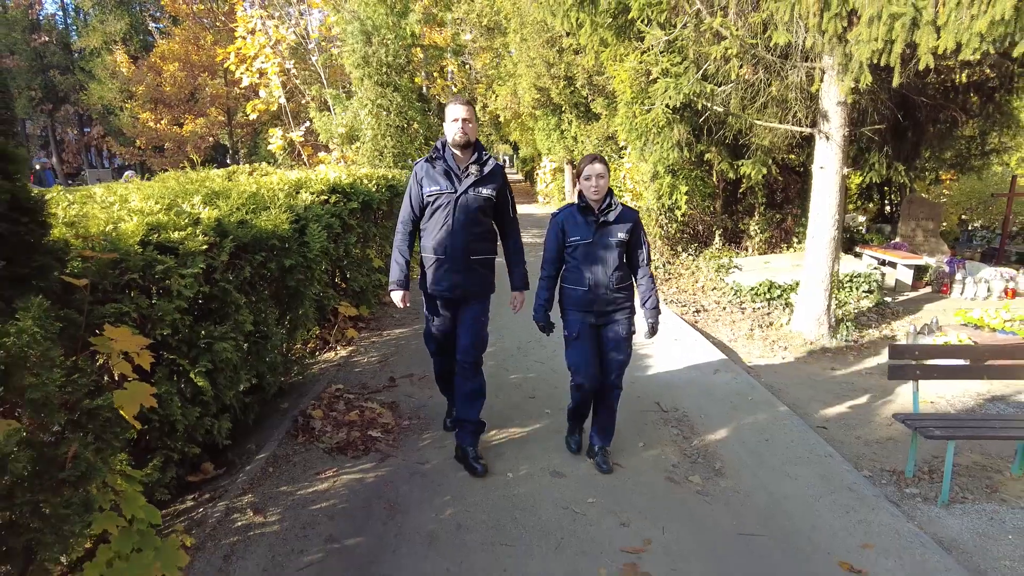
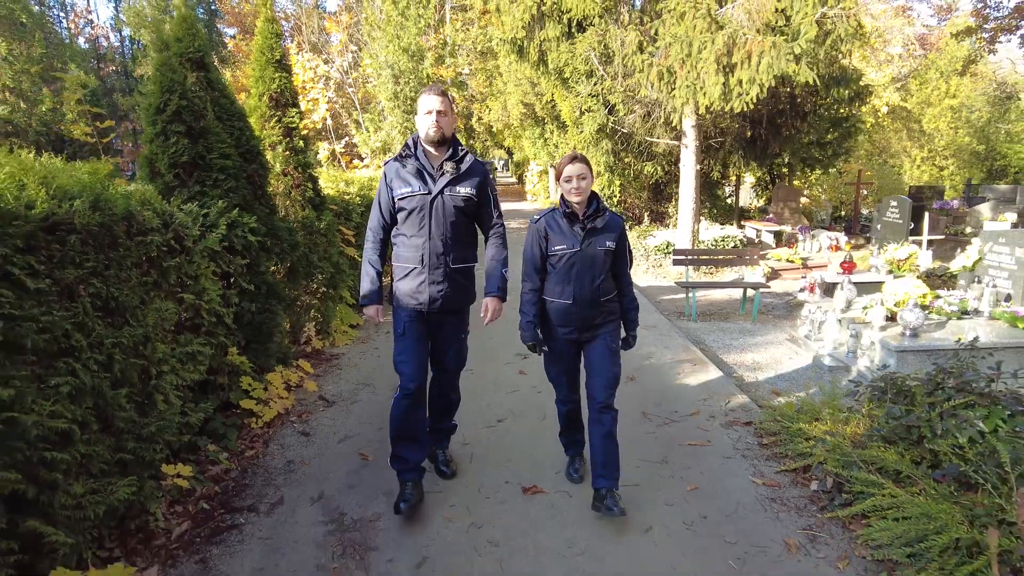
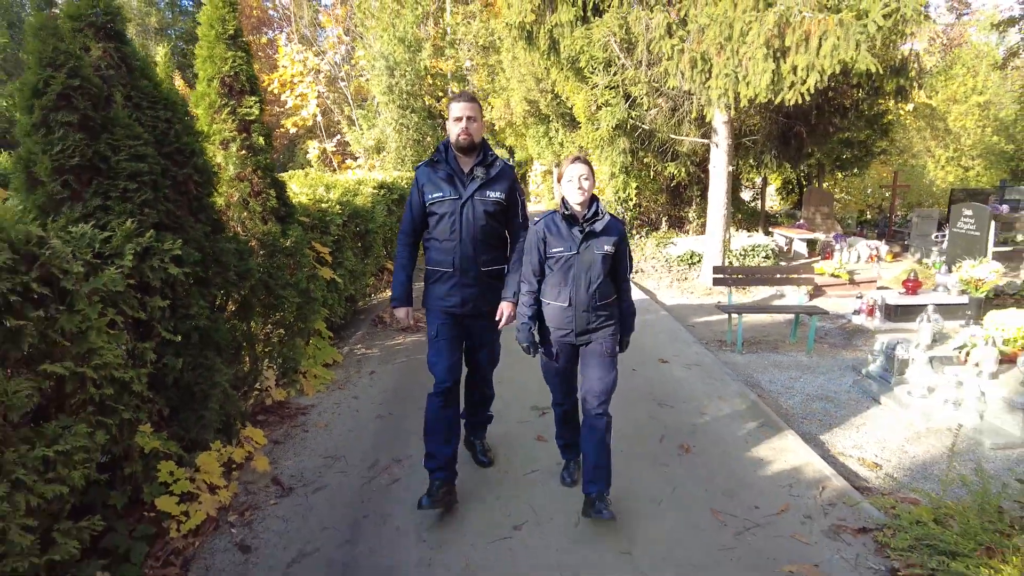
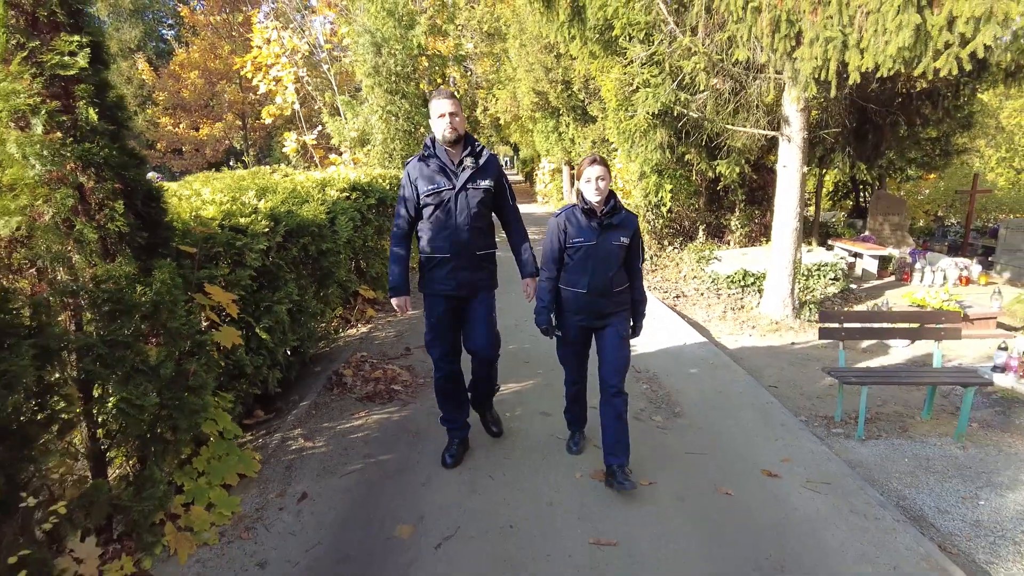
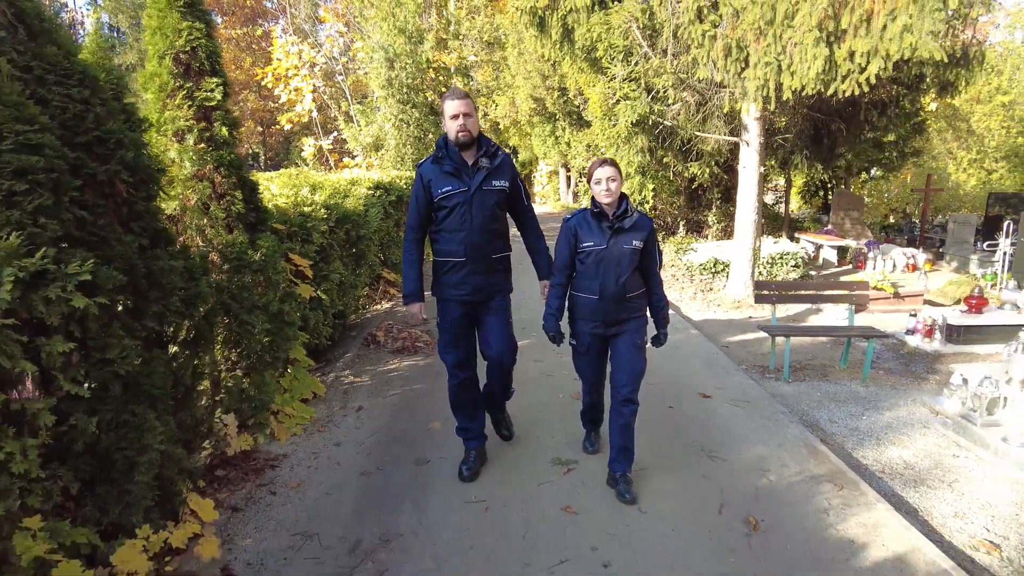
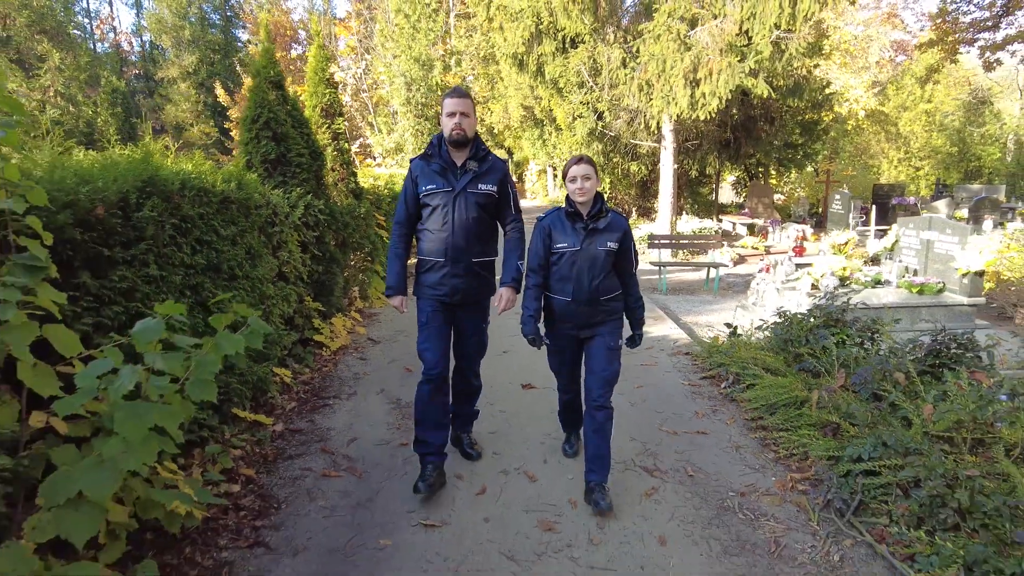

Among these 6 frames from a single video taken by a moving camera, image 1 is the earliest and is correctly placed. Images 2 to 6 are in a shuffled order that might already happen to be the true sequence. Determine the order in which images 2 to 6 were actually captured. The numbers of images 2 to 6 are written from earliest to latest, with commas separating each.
4, 5, 3, 2, 6
